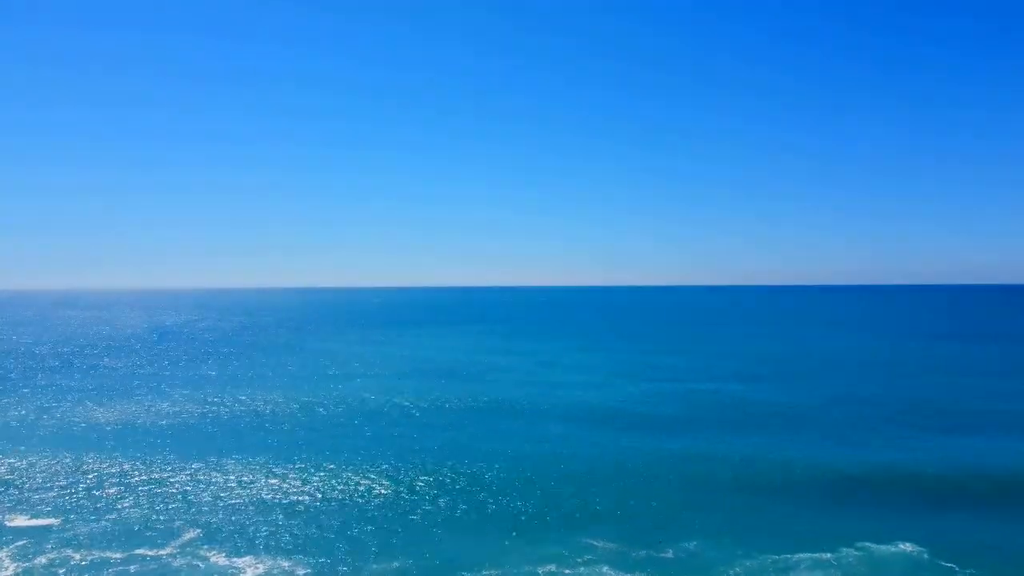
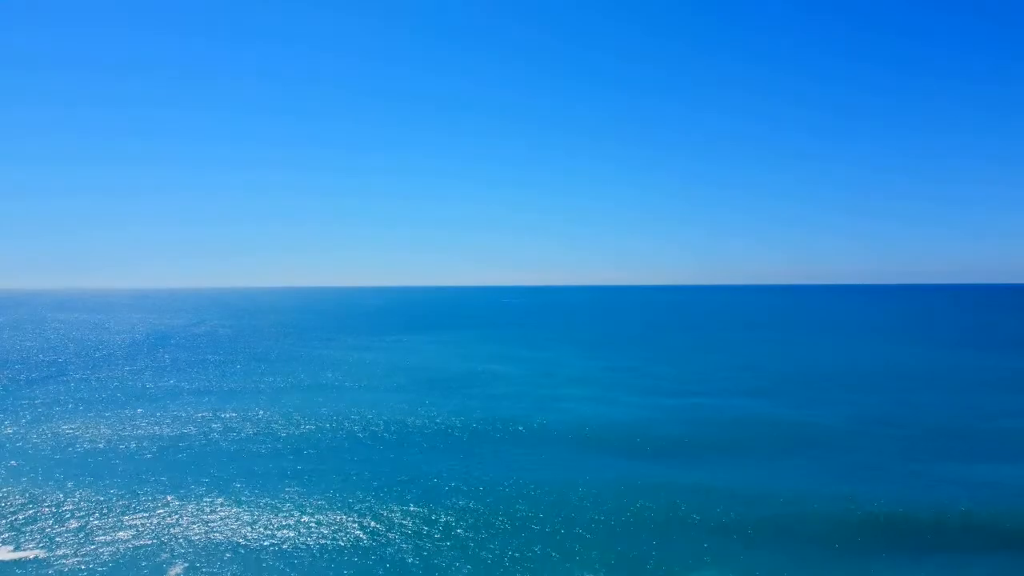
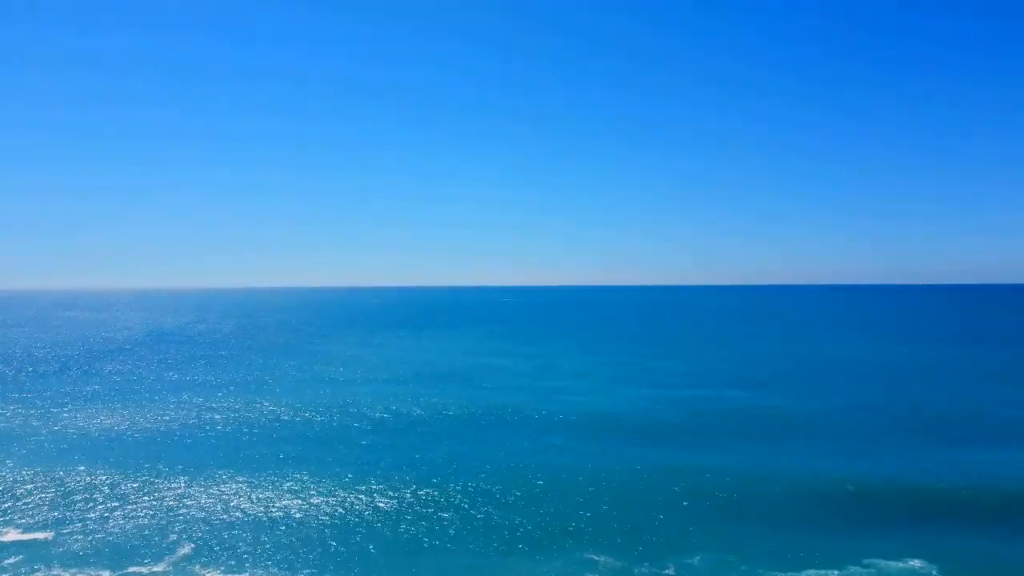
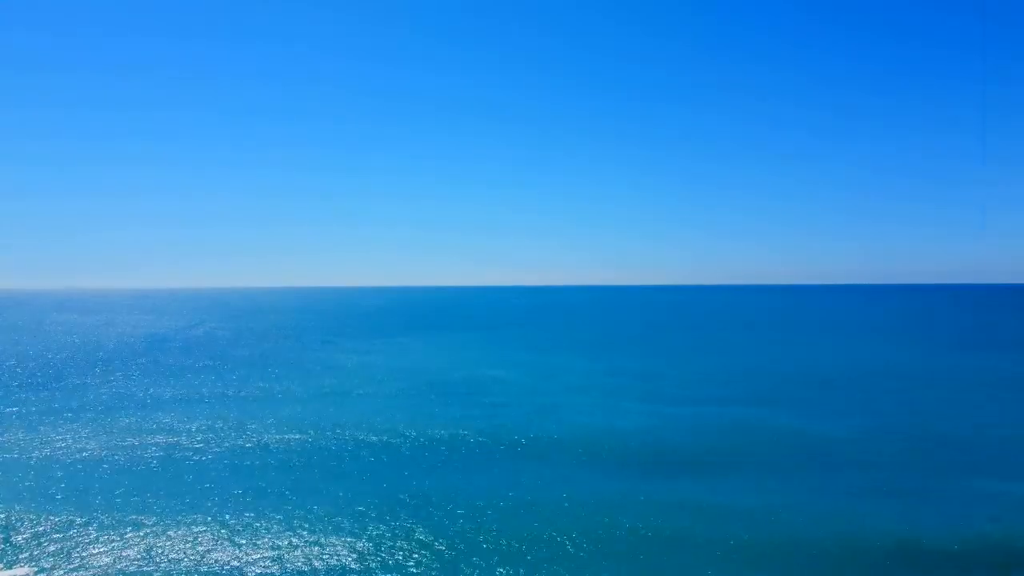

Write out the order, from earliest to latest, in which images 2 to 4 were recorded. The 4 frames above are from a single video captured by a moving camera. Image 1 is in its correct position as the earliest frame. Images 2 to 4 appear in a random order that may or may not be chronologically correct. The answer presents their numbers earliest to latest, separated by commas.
3, 2, 4
